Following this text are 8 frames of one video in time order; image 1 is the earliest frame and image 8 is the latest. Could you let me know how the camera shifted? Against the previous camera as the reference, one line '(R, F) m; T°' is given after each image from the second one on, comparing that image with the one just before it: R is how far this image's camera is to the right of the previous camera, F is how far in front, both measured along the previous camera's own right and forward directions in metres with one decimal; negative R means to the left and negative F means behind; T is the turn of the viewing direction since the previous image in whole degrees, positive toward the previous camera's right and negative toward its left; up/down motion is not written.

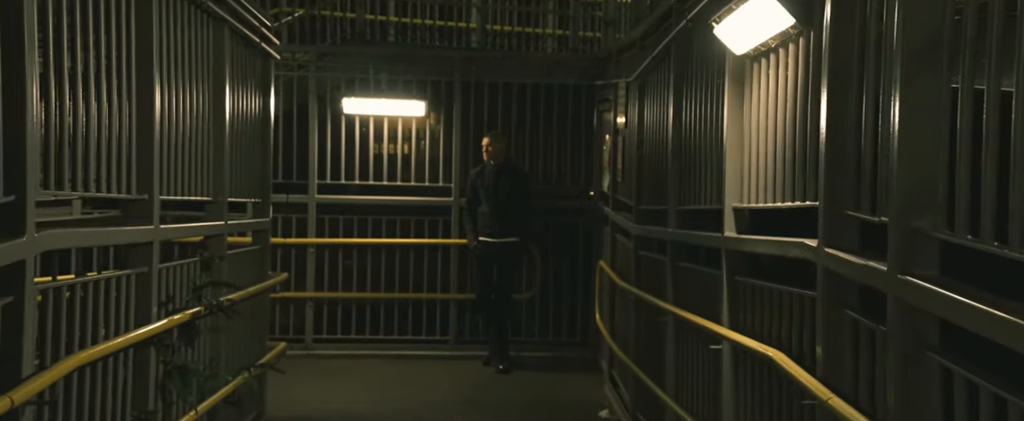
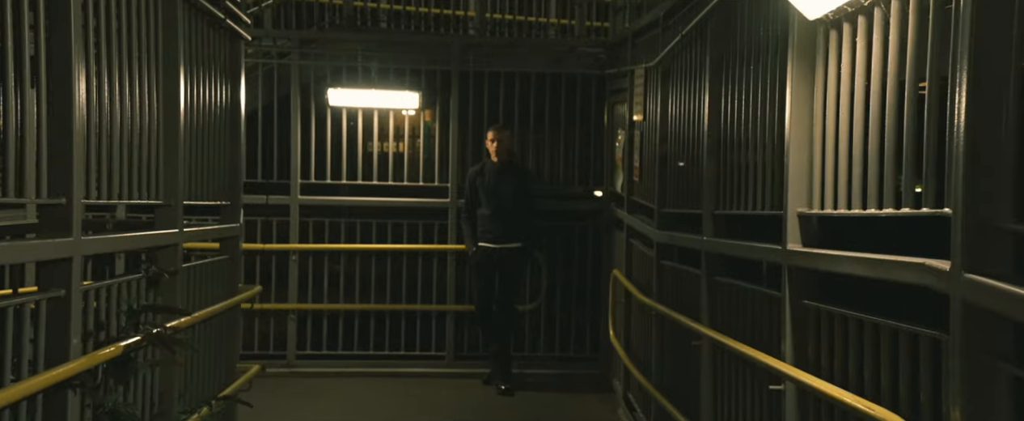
(0.0, +0.7) m; 0°
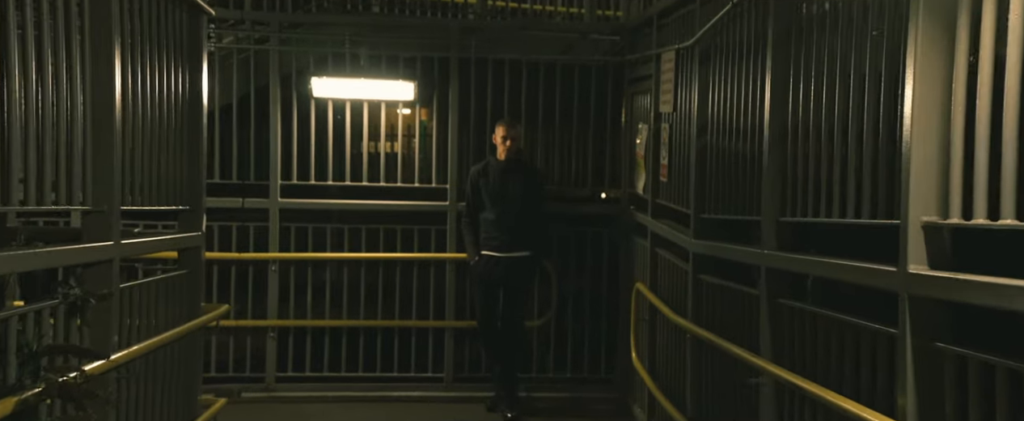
(-0.1, +0.7) m; 0°
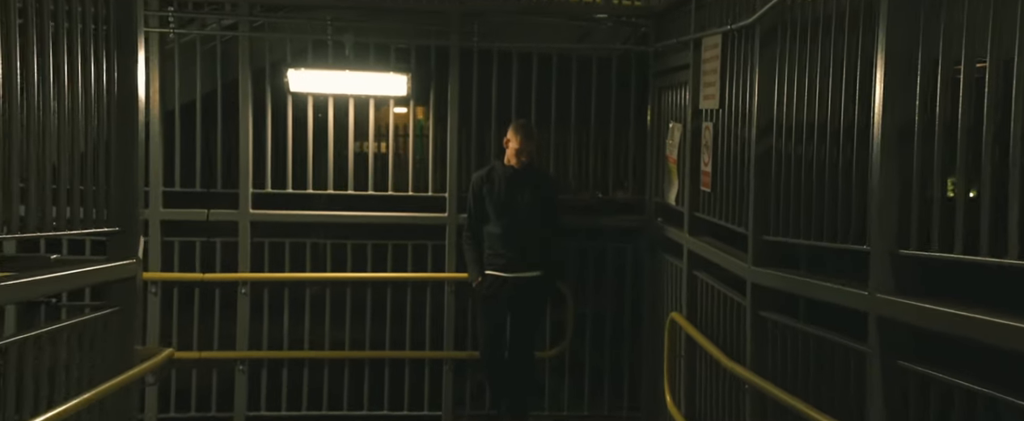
(-0.1, +0.8) m; 0°
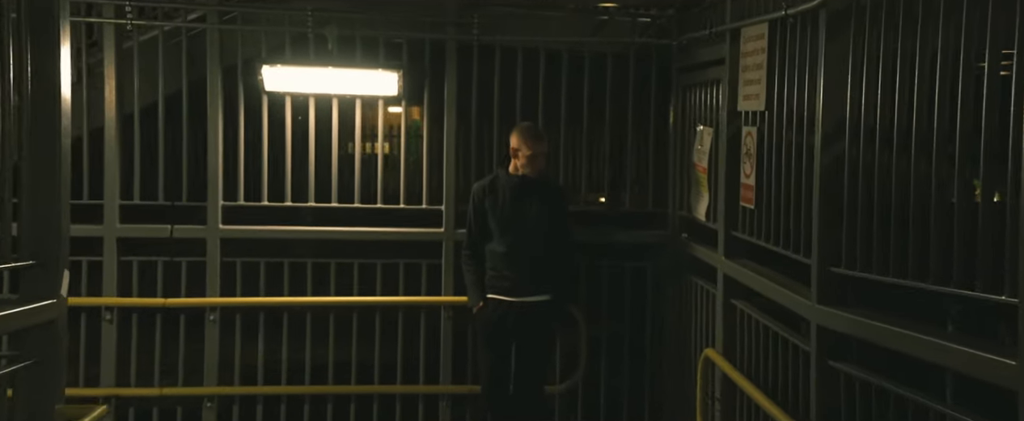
(0.0, +0.6) m; 0°
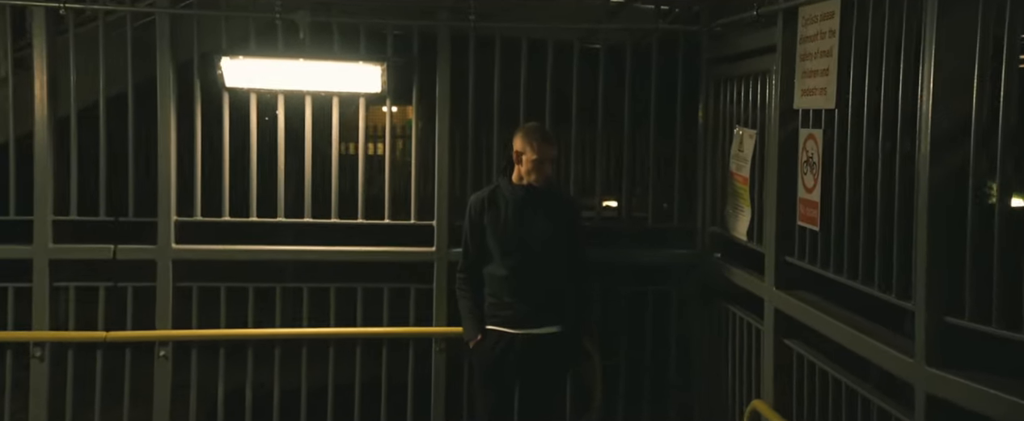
(0.0, +0.7) m; 0°
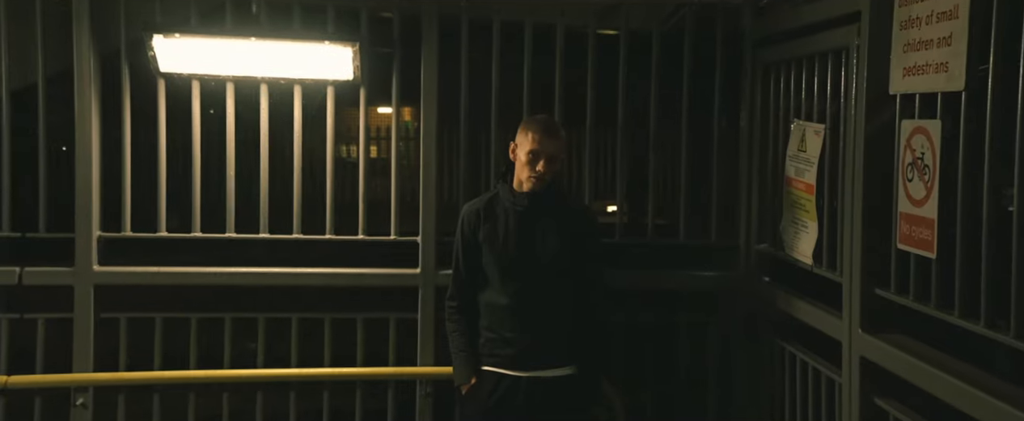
(0.0, +0.8) m; 0°
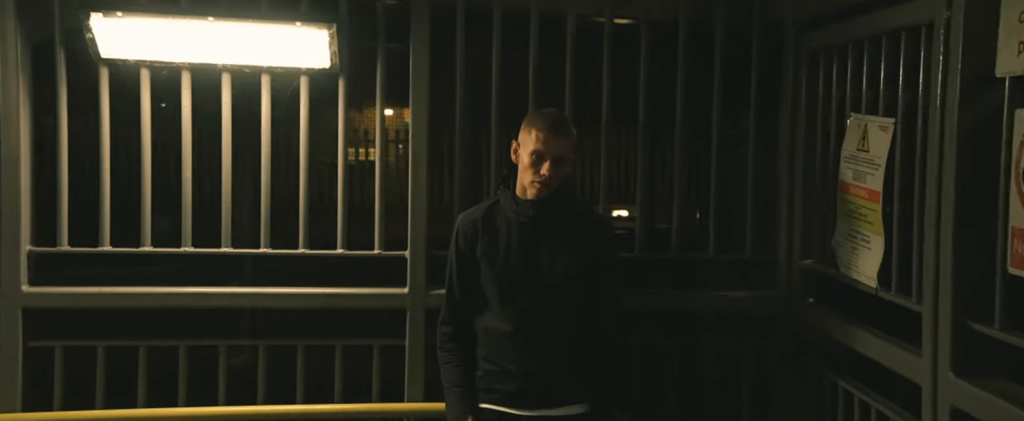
(0.0, +0.5) m; 0°
